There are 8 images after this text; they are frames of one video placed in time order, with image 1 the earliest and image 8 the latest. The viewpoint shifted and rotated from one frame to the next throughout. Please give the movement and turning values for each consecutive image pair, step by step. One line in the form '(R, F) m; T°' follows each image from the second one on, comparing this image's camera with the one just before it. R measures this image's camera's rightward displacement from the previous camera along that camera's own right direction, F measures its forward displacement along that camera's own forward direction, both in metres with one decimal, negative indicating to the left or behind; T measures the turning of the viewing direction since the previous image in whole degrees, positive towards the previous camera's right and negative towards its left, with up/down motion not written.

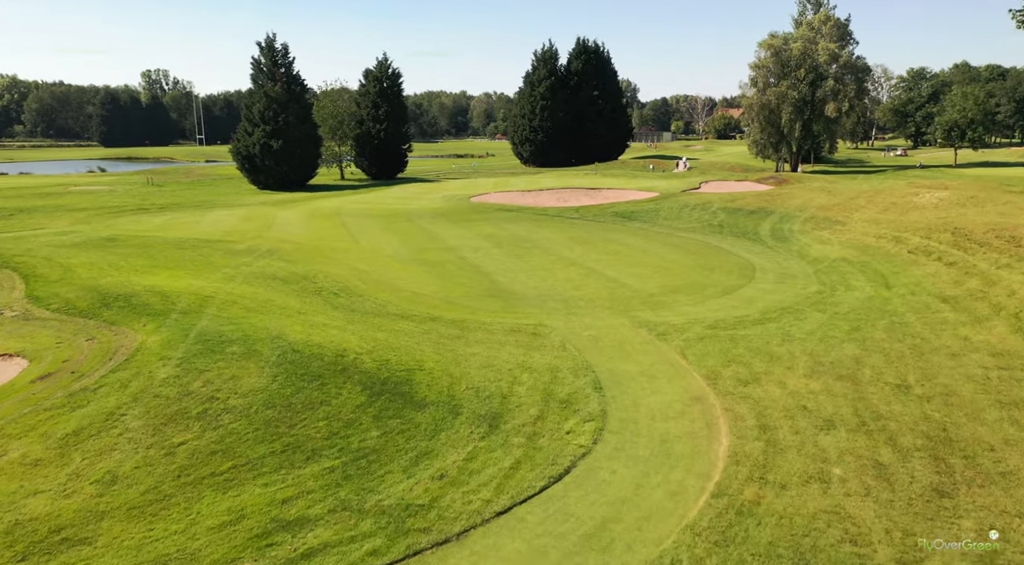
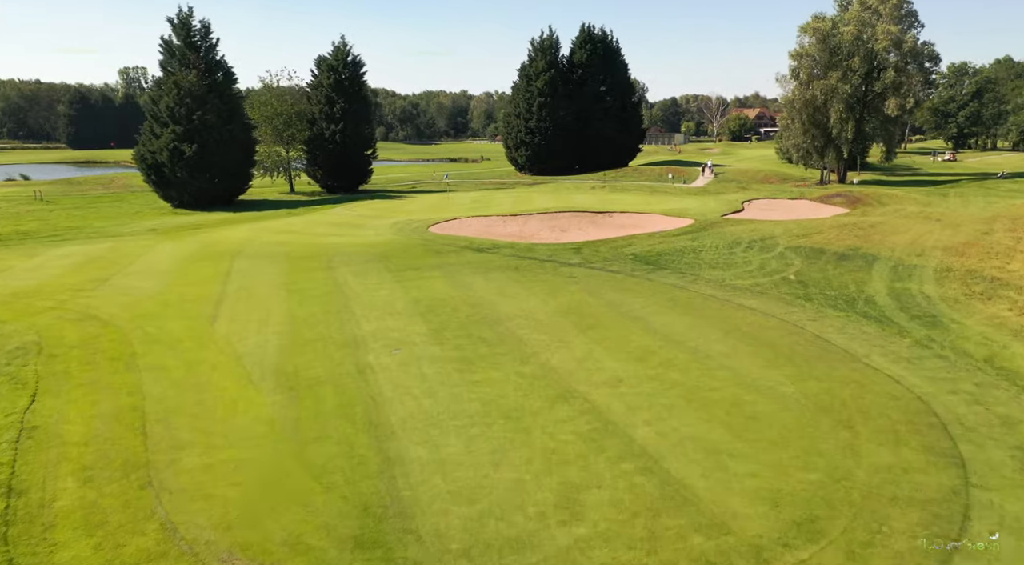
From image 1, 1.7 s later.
(+1.2, +11.5) m; 0°
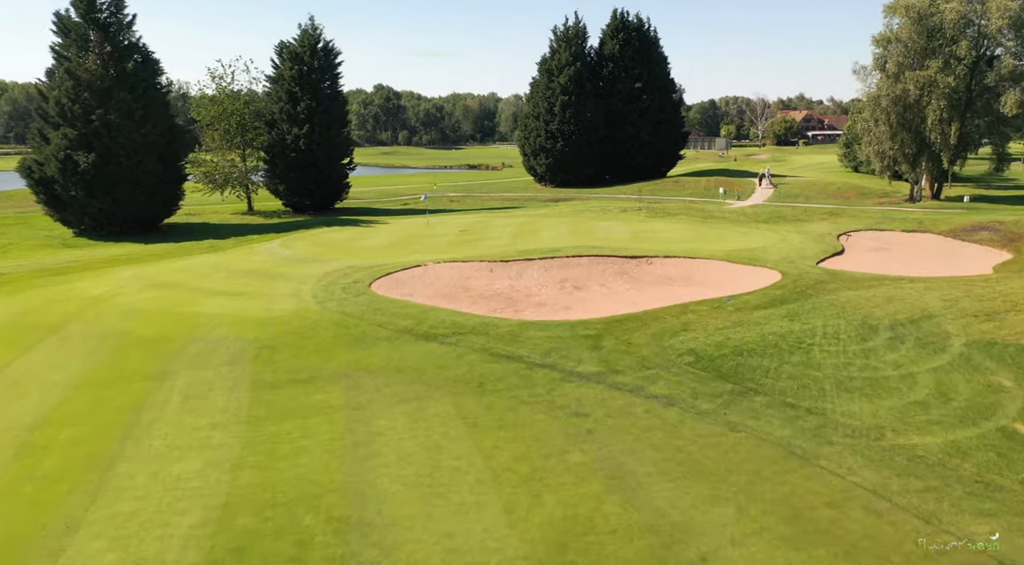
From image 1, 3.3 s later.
(+1.2, +10.3) m; -3°
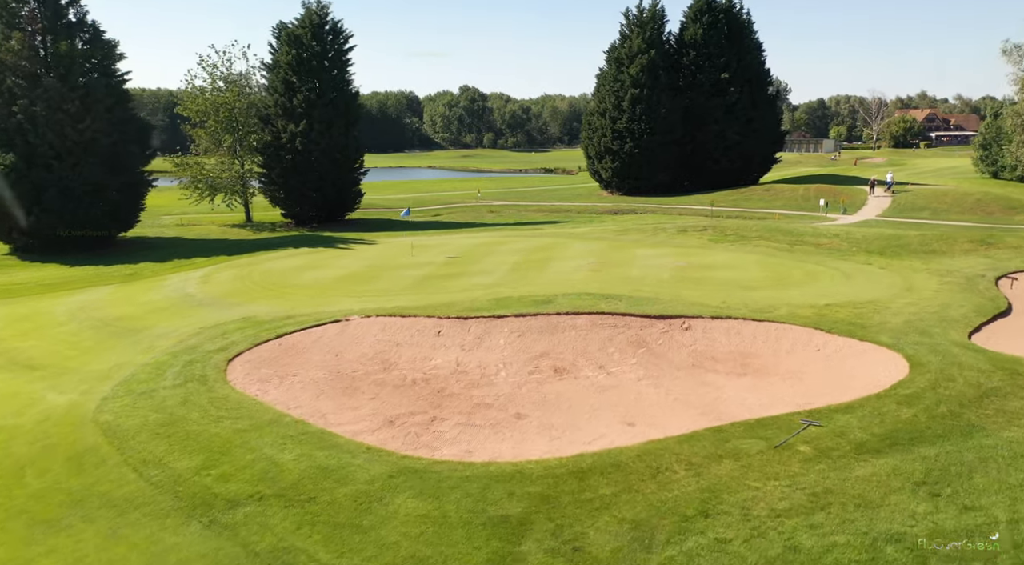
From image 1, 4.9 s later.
(+2.7, +7.6) m; -8°
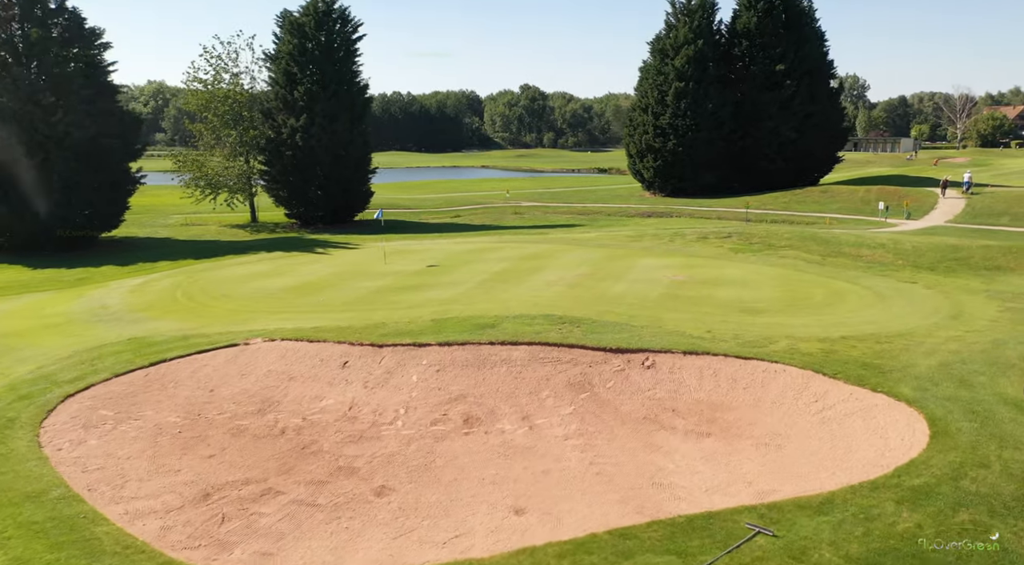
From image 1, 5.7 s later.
(+2.3, +2.8) m; -5°
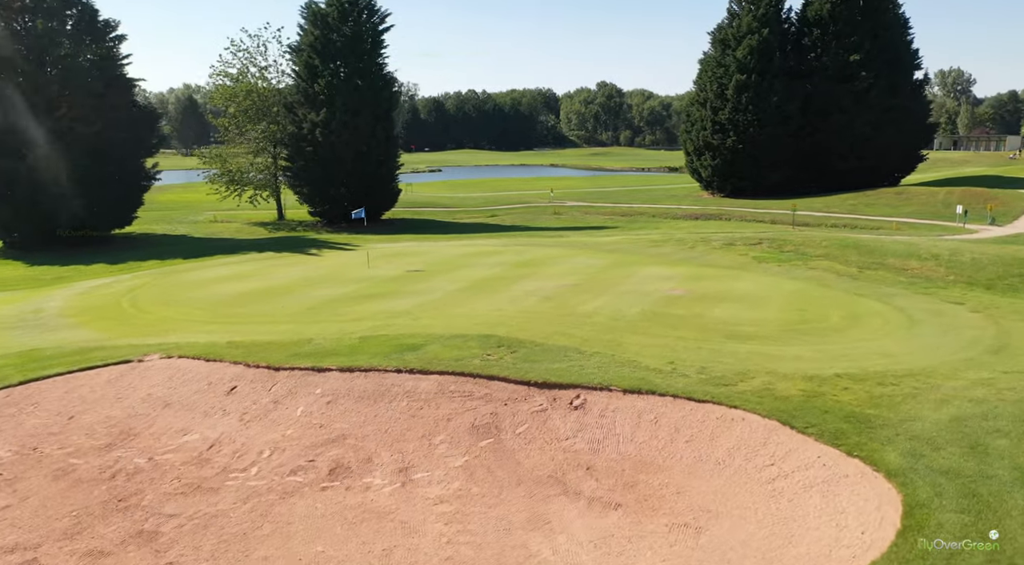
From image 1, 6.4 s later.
(+2.3, +2.0) m; -6°
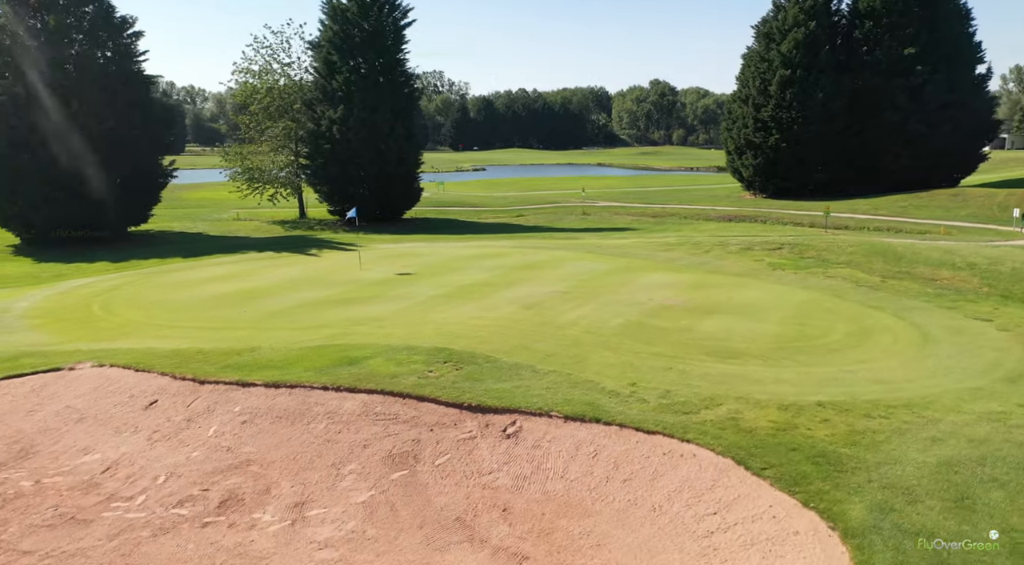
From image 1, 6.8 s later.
(+1.4, +1.0) m; -4°
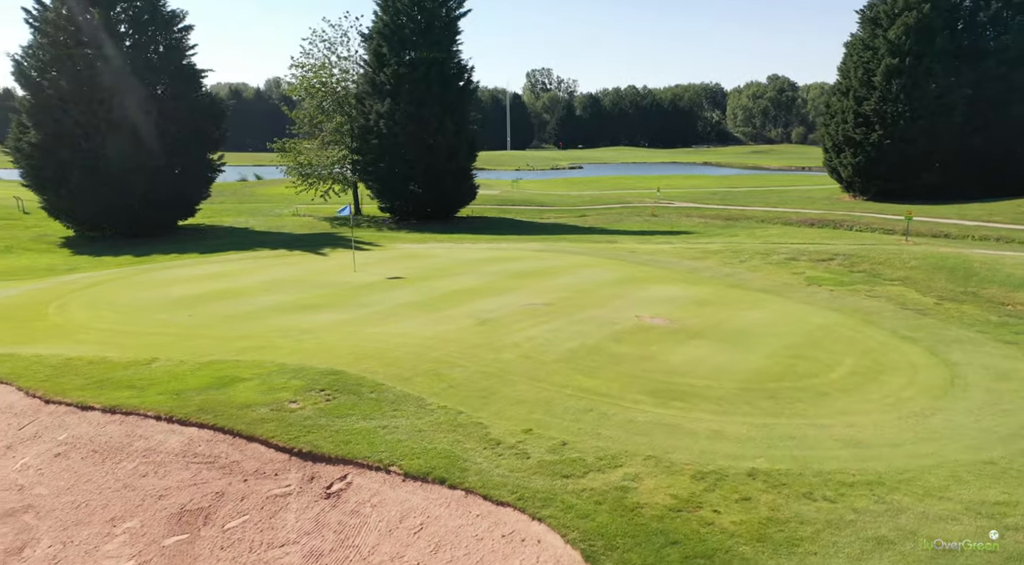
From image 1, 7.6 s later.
(+2.6, +1.9) m; -9°
